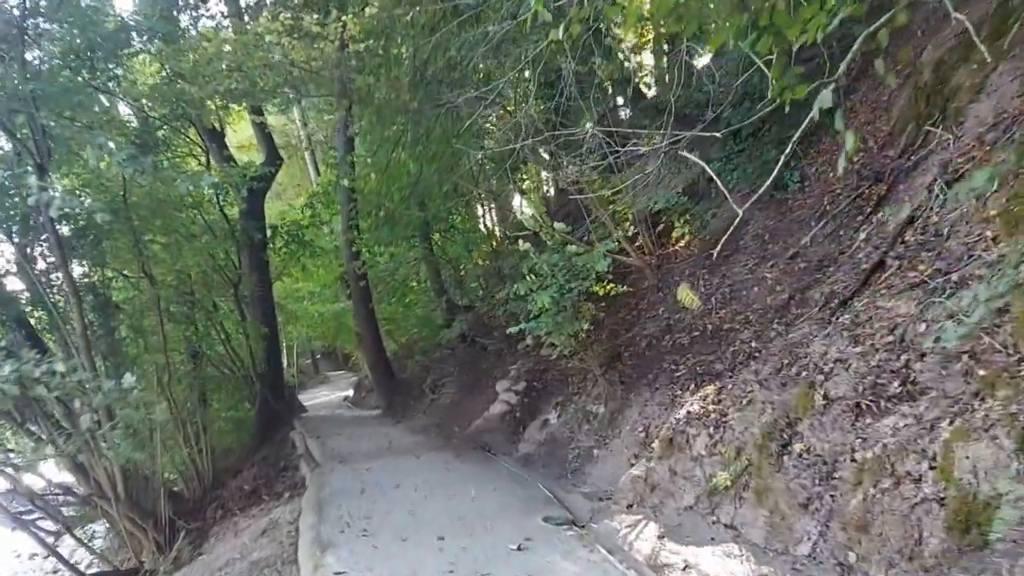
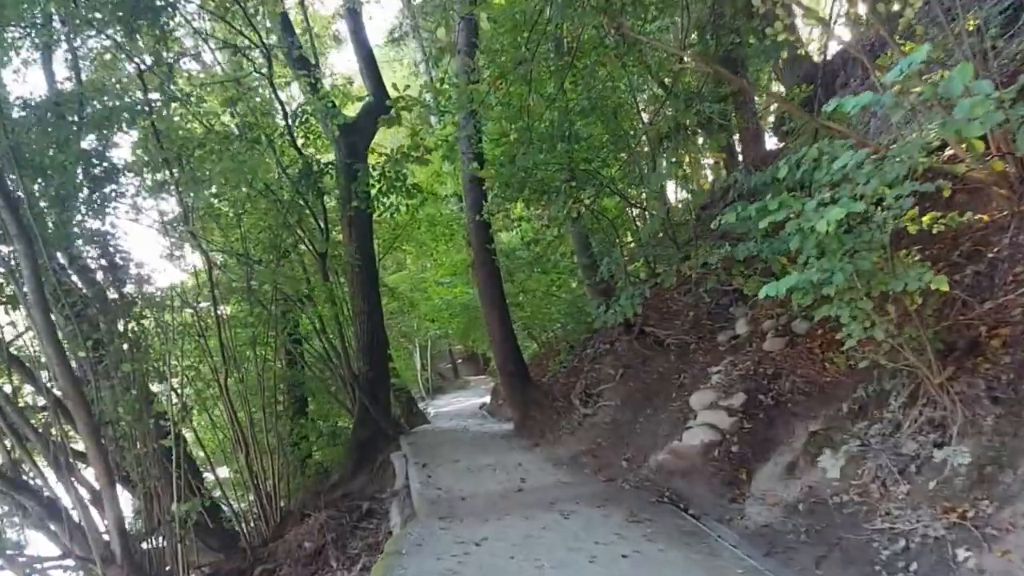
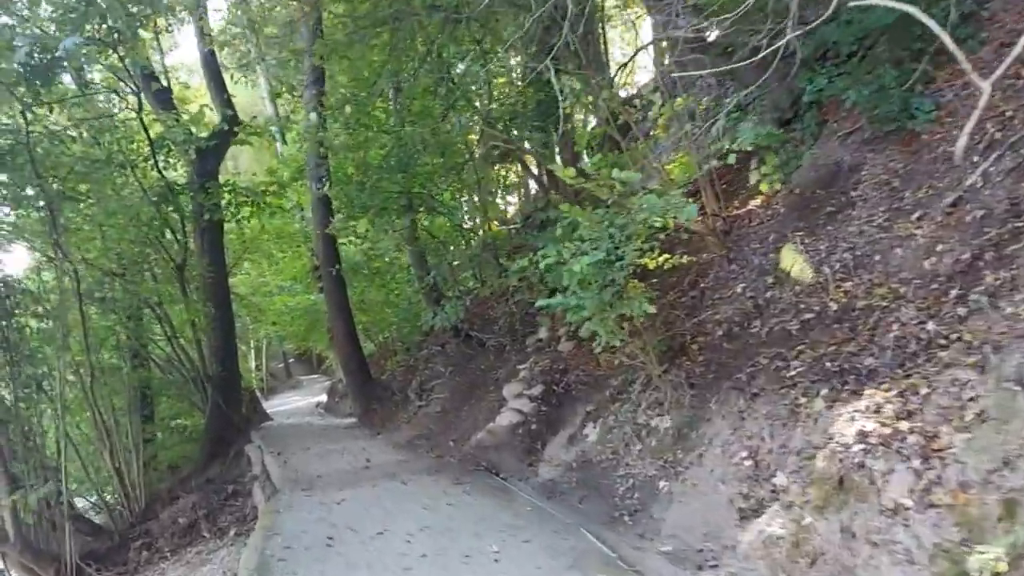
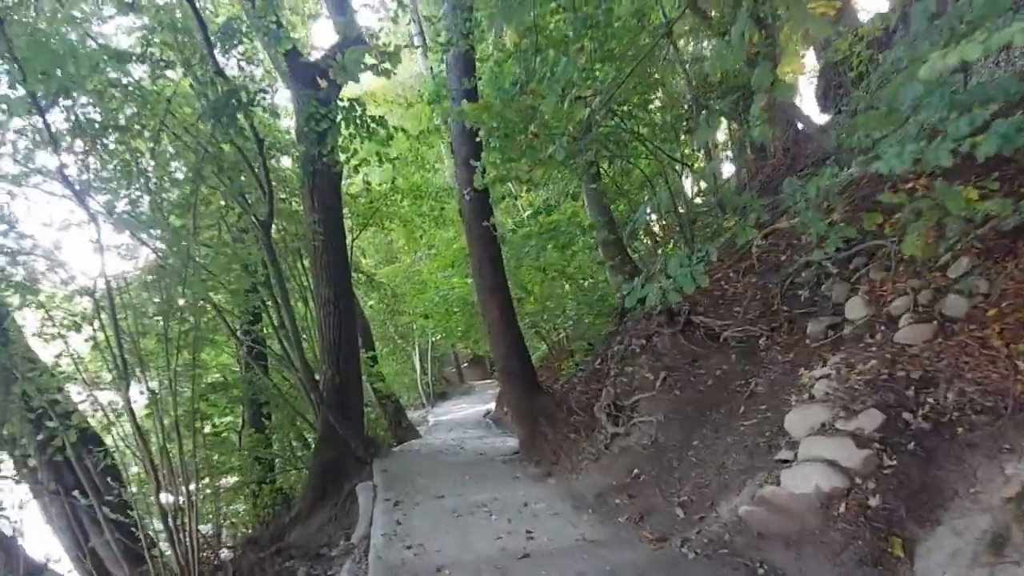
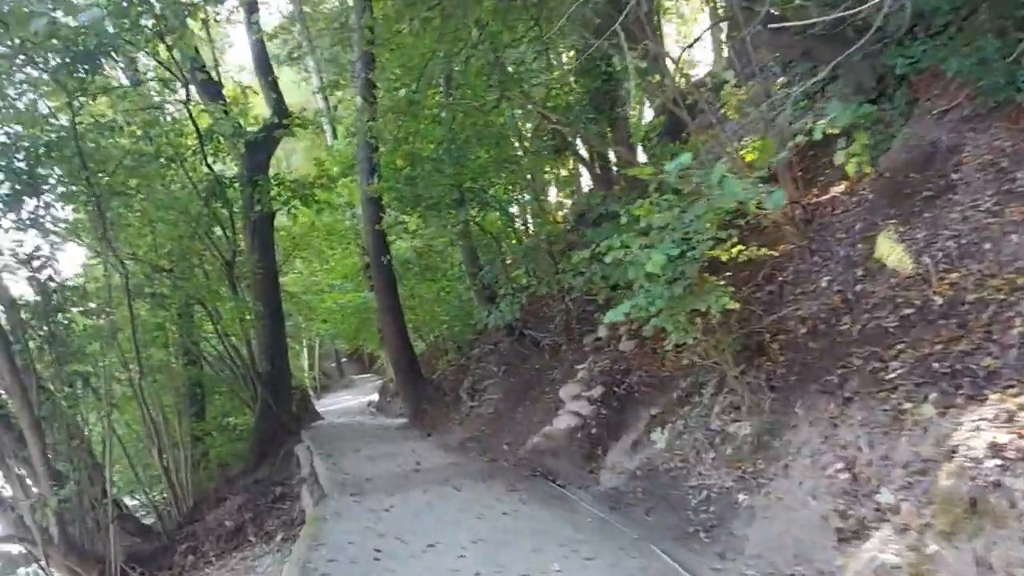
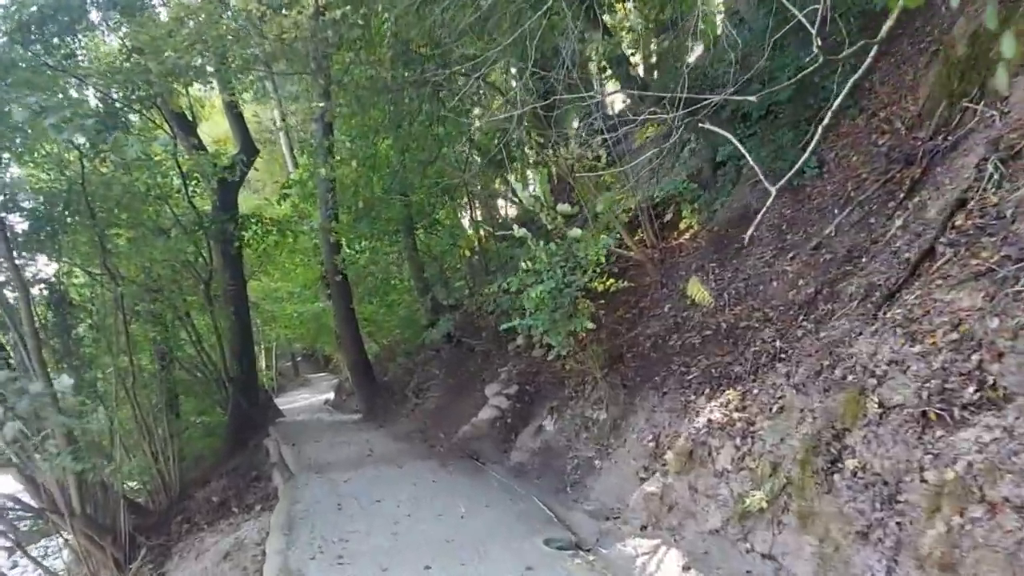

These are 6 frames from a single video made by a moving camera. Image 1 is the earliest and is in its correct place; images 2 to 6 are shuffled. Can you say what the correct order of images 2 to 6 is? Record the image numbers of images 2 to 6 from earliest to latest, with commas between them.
6, 3, 5, 2, 4
